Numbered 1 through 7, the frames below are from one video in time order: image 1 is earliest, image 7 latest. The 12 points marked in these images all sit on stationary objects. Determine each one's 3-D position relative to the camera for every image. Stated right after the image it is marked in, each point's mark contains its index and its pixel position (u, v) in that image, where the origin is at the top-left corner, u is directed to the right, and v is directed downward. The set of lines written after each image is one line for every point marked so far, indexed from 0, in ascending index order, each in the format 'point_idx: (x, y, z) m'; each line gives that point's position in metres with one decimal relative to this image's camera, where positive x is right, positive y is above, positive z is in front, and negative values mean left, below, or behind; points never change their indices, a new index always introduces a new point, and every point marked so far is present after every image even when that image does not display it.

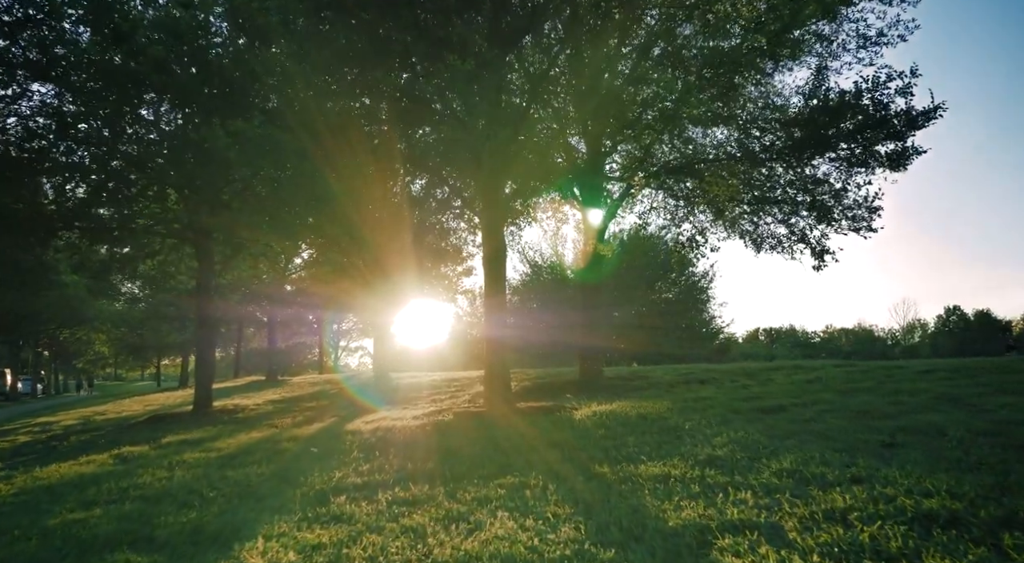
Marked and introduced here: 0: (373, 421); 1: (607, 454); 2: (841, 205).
0: (-2.8, -2.9, +13.6) m
1: (+1.2, -2.2, +8.4) m
2: (+7.2, +1.7, +14.8) m
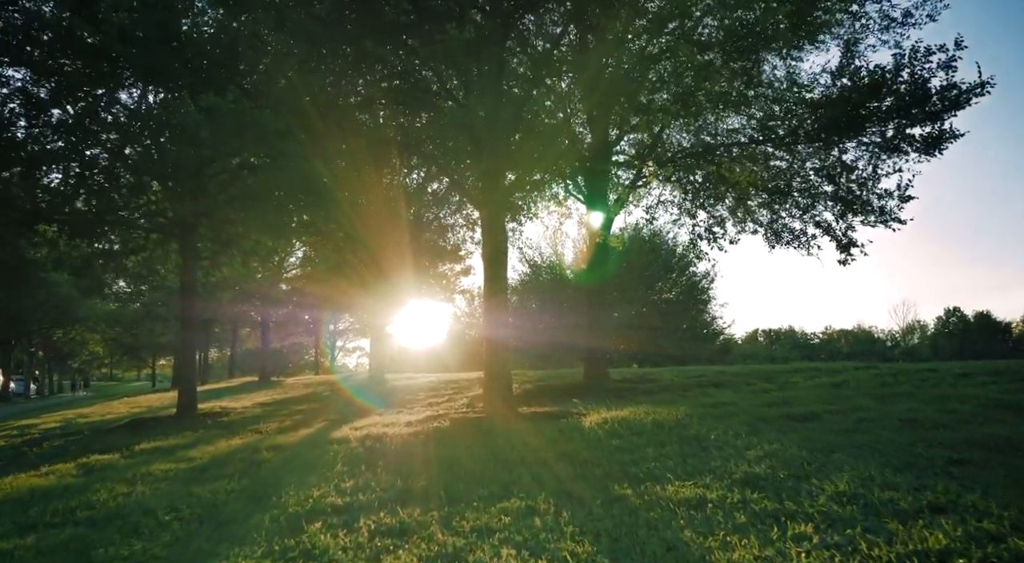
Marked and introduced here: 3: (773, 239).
0: (-2.8, -2.8, +12.5) m
1: (+1.2, -2.1, +7.3) m
2: (+7.2, +1.8, +13.7) m
3: (+6.0, +1.0, +15.6) m
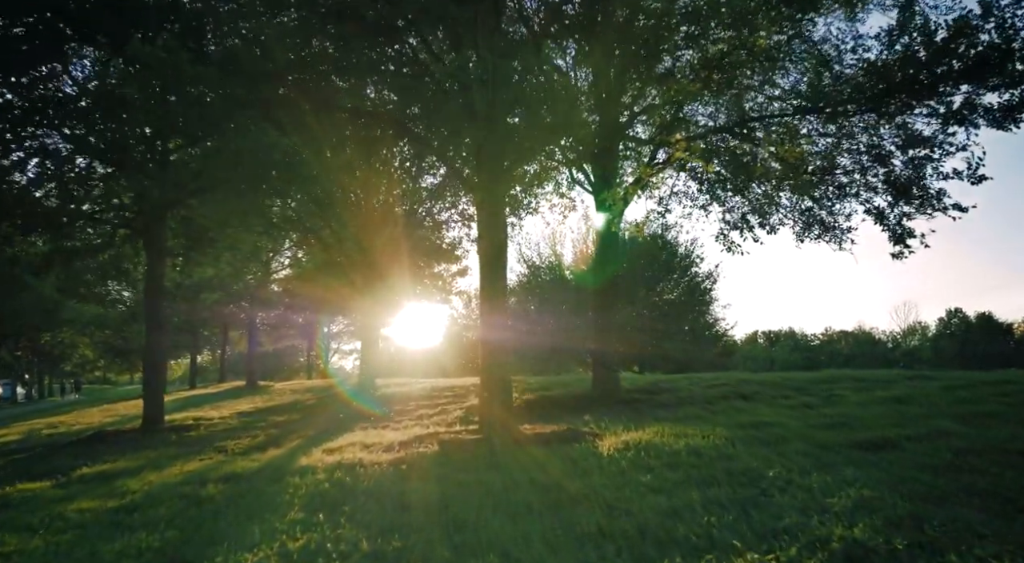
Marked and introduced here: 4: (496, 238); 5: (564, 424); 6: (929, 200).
0: (-2.8, -2.7, +10.6) m
1: (+1.3, -2.0, +5.4) m
2: (+7.2, +1.8, +11.8) m
3: (+6.0, +1.0, +13.7) m
4: (-0.3, +0.8, +12.9) m
5: (+0.9, -2.4, +11.3) m
6: (+7.3, +1.4, +11.9) m
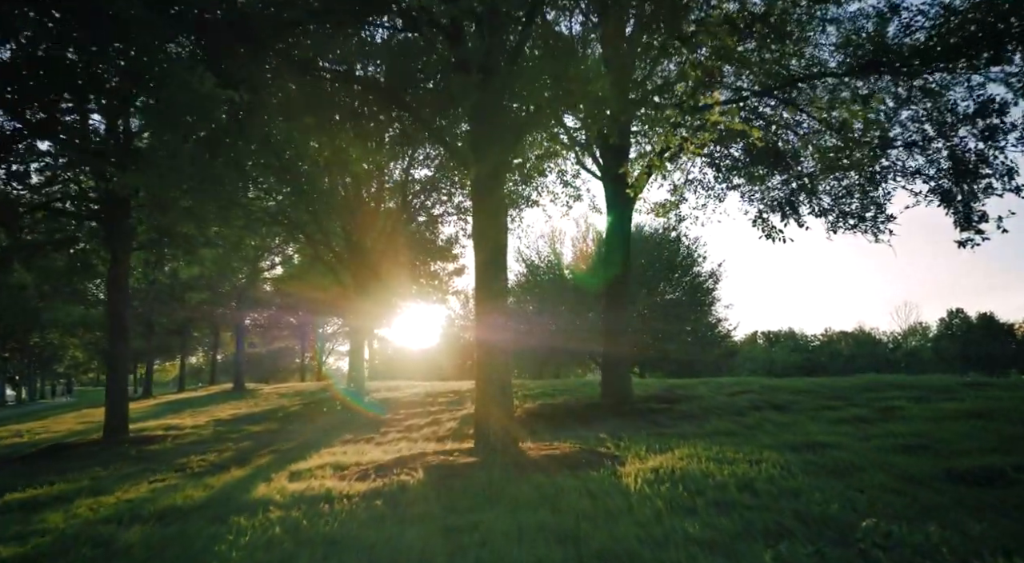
0: (-2.8, -2.6, +8.8) m
1: (+1.3, -1.9, +3.6) m
2: (+7.3, +1.9, +10.1) m
3: (+6.1, +1.2, +12.0) m
4: (-0.3, +1.0, +11.2) m
5: (+0.9, -2.3, +9.5) m
6: (+7.4, +1.6, +10.2) m
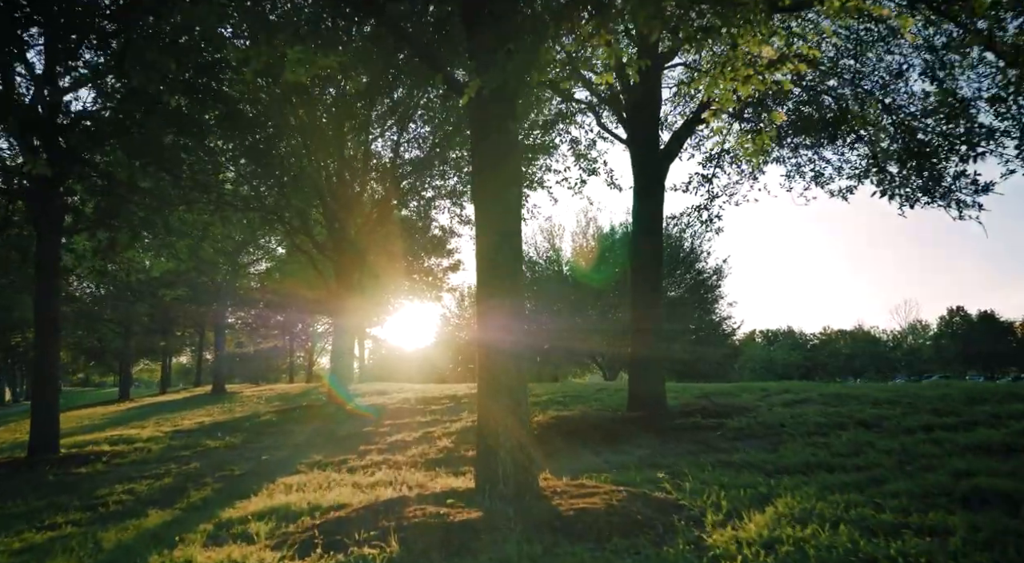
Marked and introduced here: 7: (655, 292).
0: (-2.6, -2.3, +6.0) m
1: (+1.5, -1.6, +0.9) m
2: (+7.4, +2.2, +7.4) m
3: (+6.2, +1.4, +9.2) m
4: (-0.2, +1.2, +8.4) m
5: (+1.1, -2.0, +6.7) m
6: (+7.5, +1.8, +7.4) m
7: (+2.9, -0.3, +13.2) m
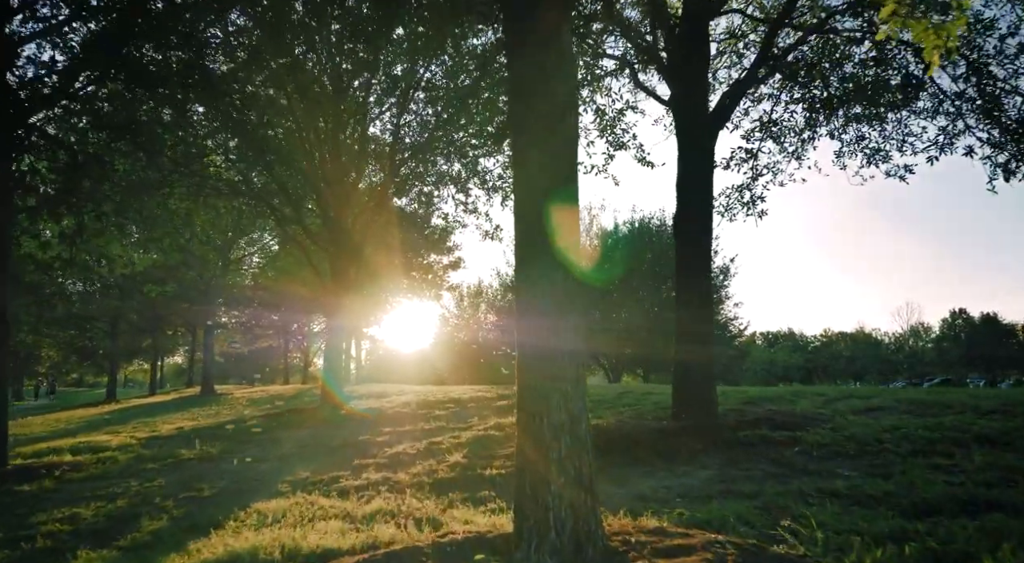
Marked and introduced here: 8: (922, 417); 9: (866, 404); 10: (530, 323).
0: (-2.2, -2.1, +4.1) m
1: (+1.9, -1.3, -1.1) m
2: (+7.8, +2.4, +5.5) m
3: (+6.6, +1.7, +7.3) m
4: (+0.2, +1.5, +6.5) m
5: (+1.5, -1.8, +4.8) m
6: (+7.9, +2.0, +5.5) m
7: (+3.2, -0.1, +11.3) m
8: (+5.6, -1.8, +9.3) m
9: (+5.8, -2.0, +11.0) m
10: (+0.3, -0.2, +5.9) m
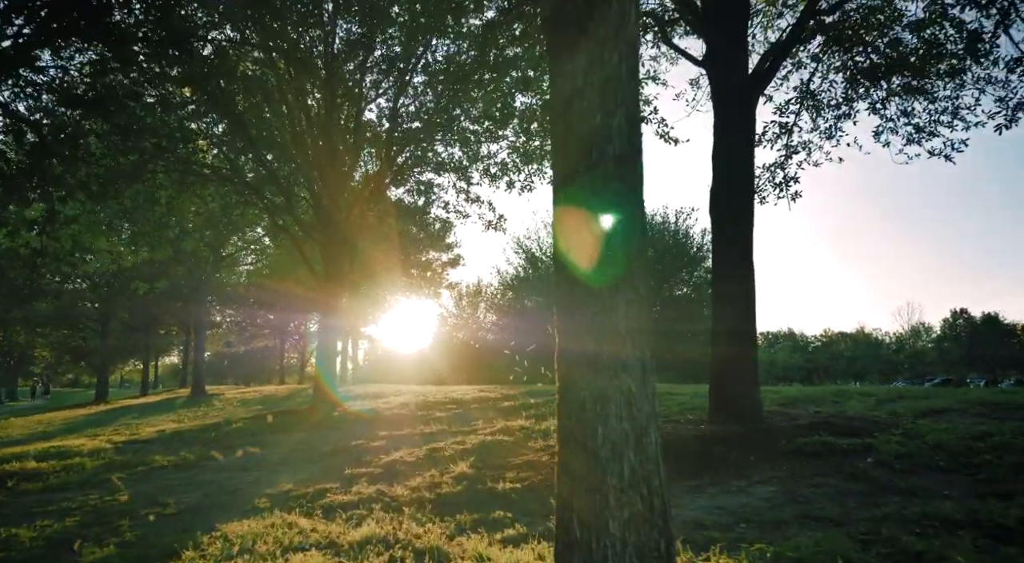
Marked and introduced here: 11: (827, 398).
0: (-2.0, -1.8, +2.8) m
1: (+2.1, -1.1, -2.4) m
2: (+8.0, +2.7, +4.2) m
3: (+6.8, +1.9, +6.0) m
4: (+0.4, +1.7, +5.1) m
5: (+1.7, -1.5, +3.5) m
6: (+8.1, +2.3, +4.2) m
7: (+3.4, +0.2, +10.0) m
8: (+5.8, -1.6, +7.9) m
9: (+6.0, -1.8, +9.6) m
10: (+0.5, 0.0, +4.5) m
11: (+5.3, -1.9, +11.3) m
